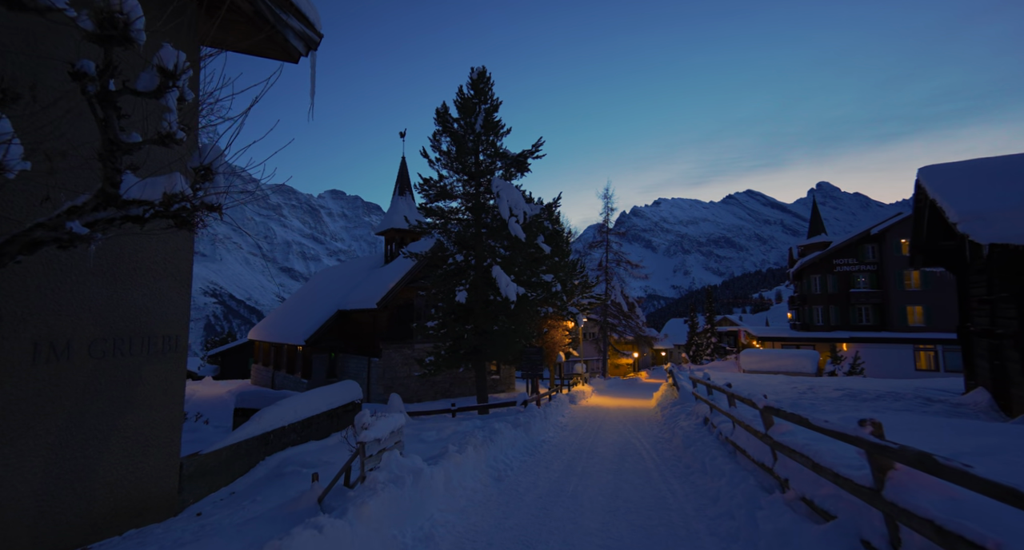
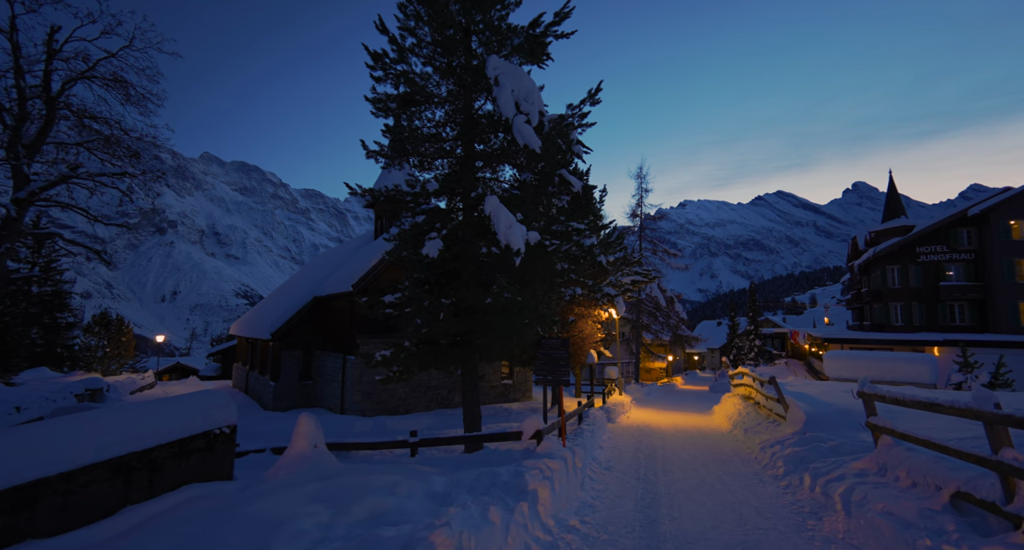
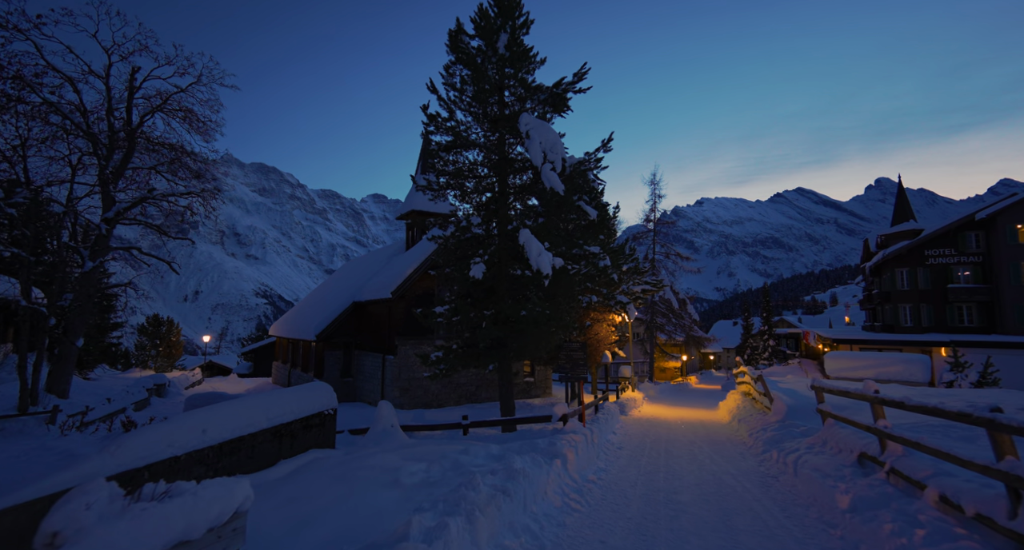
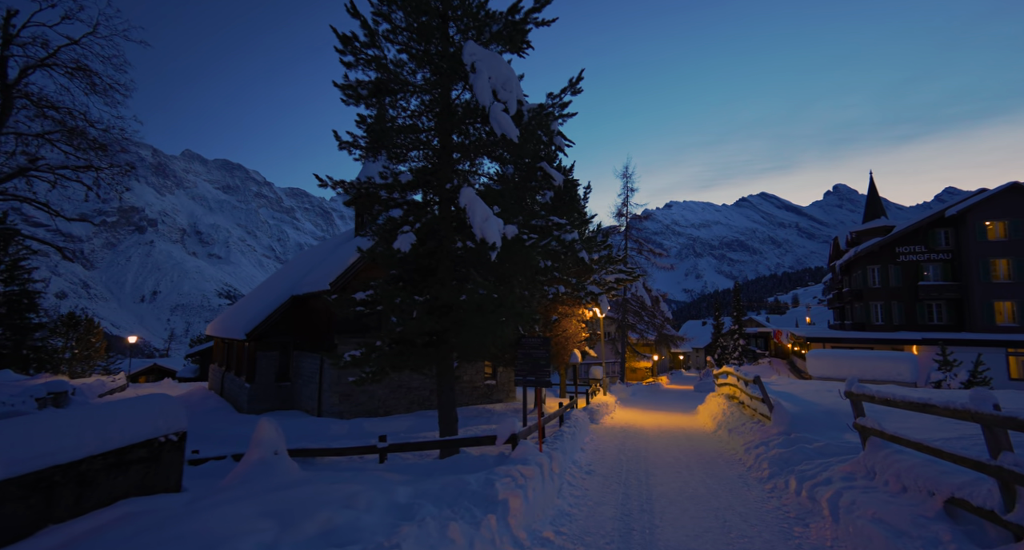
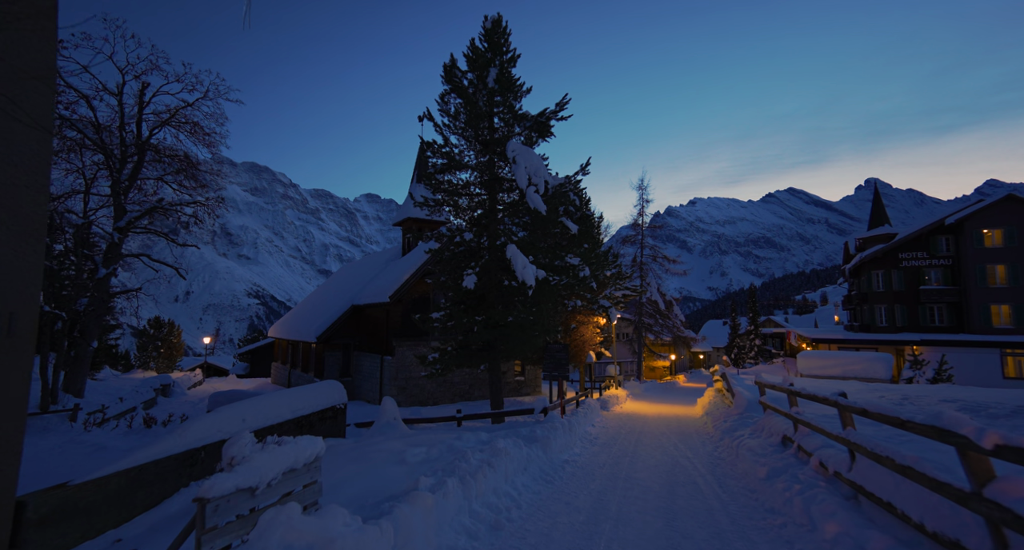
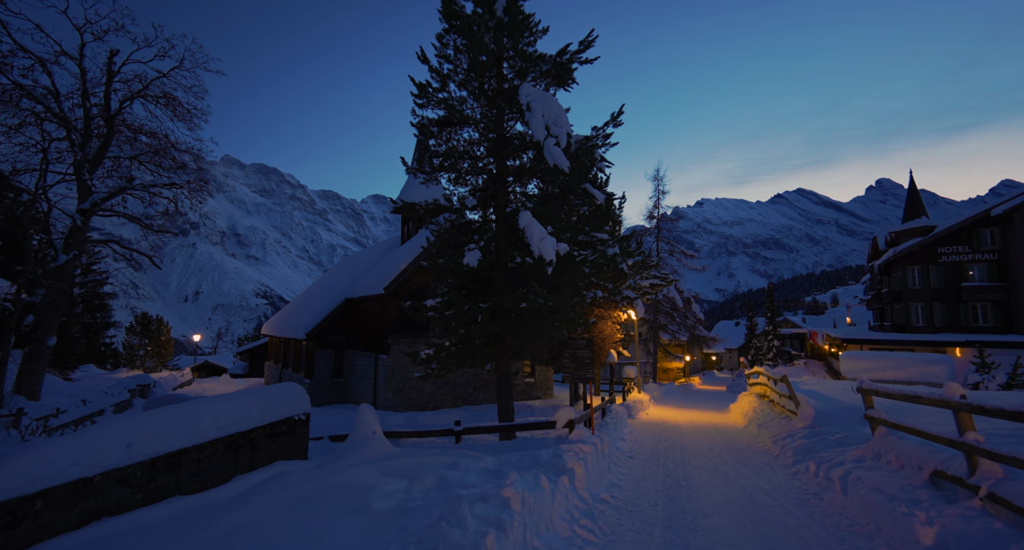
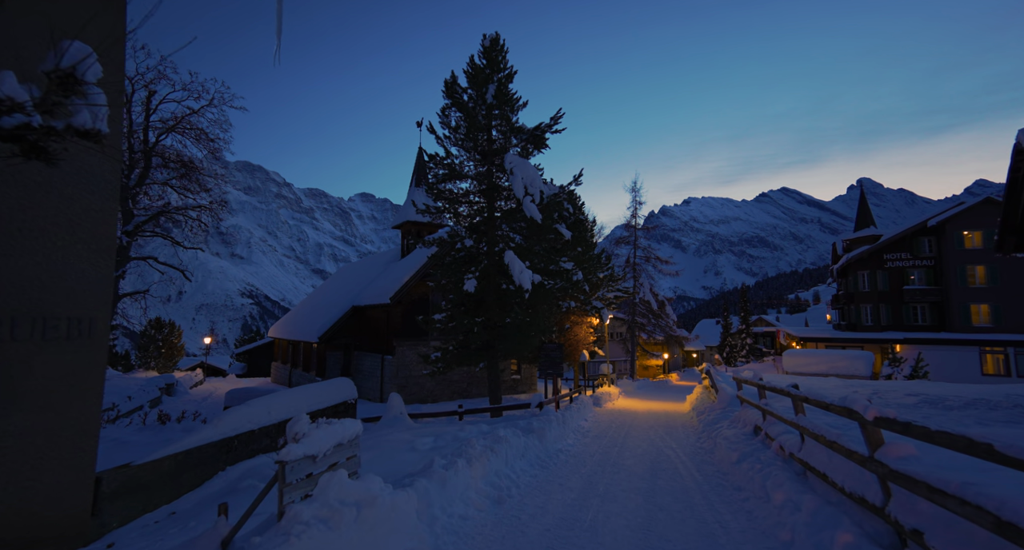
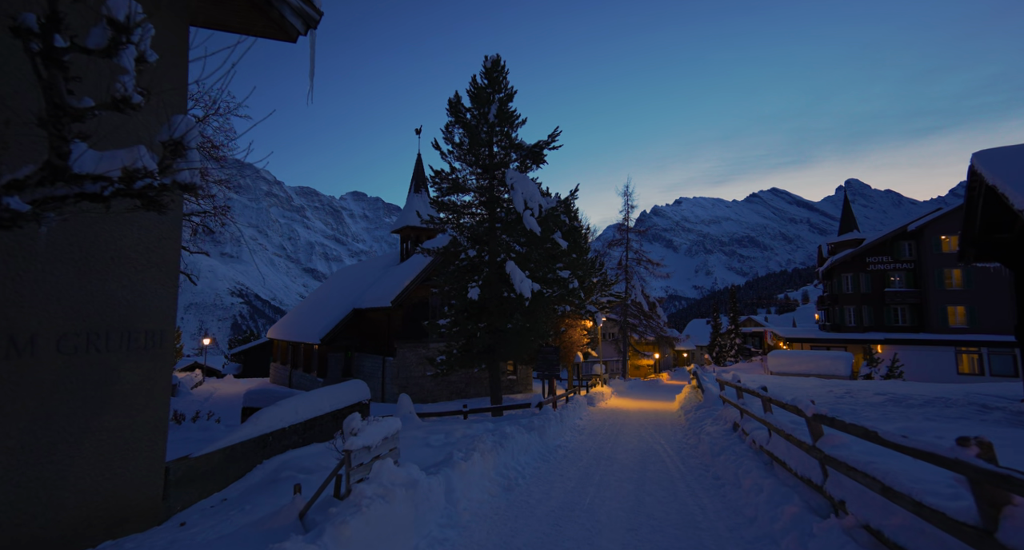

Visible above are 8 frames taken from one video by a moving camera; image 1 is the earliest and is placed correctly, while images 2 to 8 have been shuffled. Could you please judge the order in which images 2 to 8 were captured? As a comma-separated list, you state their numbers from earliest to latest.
8, 7, 5, 3, 6, 2, 4
